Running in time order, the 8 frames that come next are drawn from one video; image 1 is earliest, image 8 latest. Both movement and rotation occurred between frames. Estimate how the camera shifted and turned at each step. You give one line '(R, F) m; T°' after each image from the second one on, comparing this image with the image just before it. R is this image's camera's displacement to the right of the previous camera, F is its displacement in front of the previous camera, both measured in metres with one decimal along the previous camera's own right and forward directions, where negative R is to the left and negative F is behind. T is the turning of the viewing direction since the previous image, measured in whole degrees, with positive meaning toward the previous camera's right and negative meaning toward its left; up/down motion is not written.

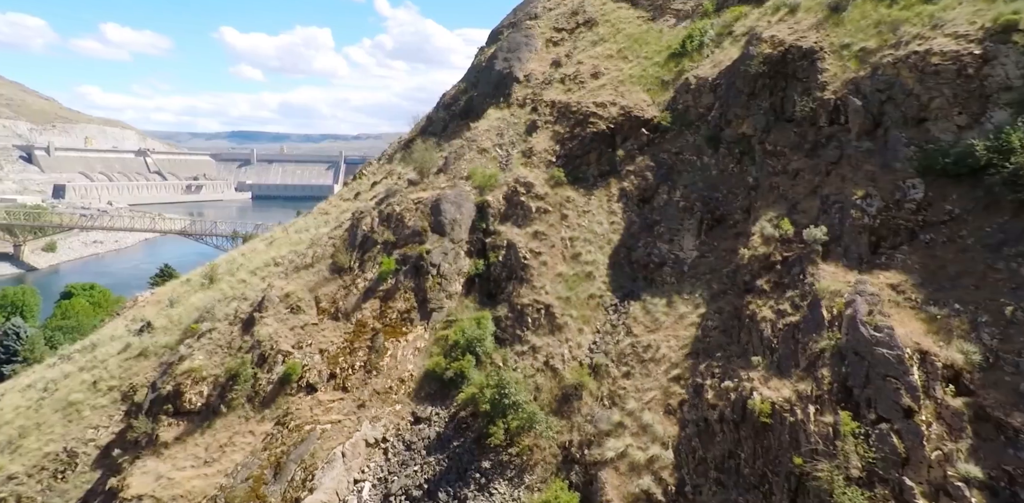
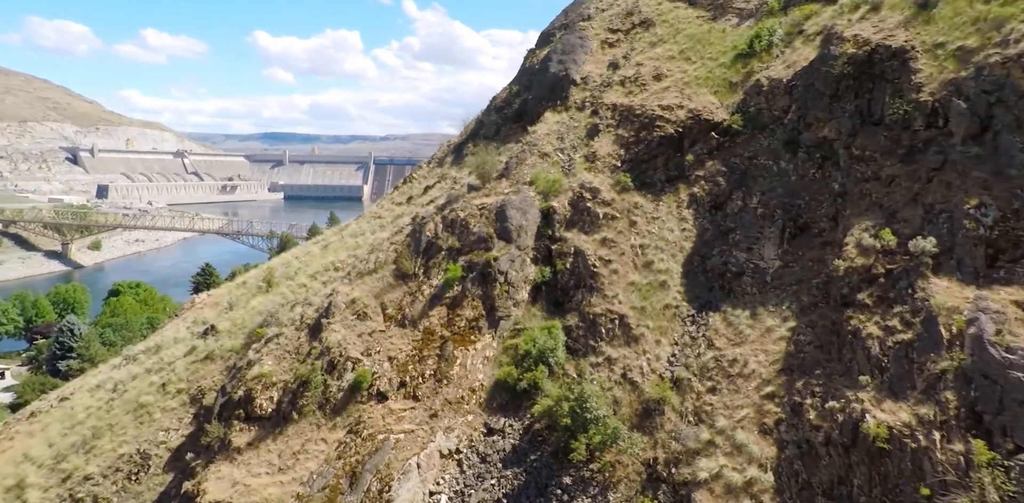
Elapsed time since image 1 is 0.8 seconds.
(-0.6, +0.2) m; -3°
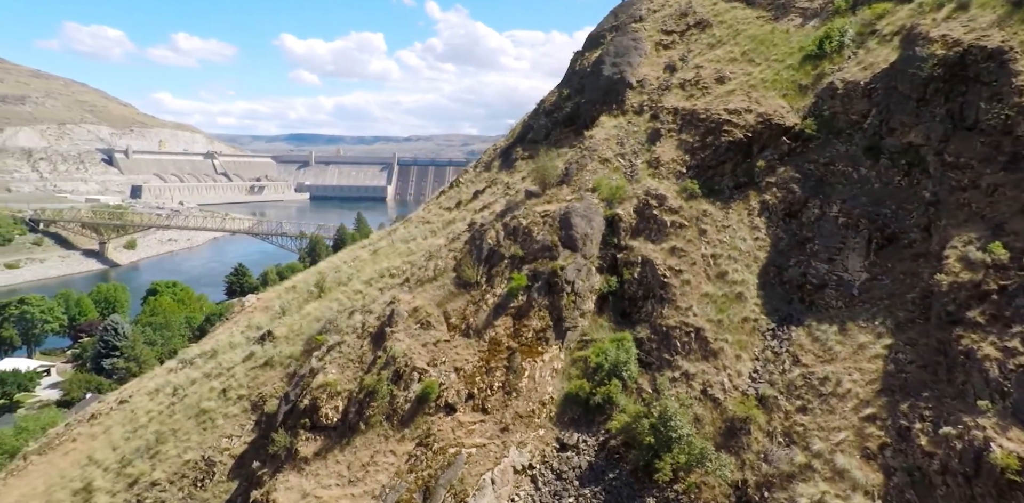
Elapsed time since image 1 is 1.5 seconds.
(-0.6, +0.2) m; -2°
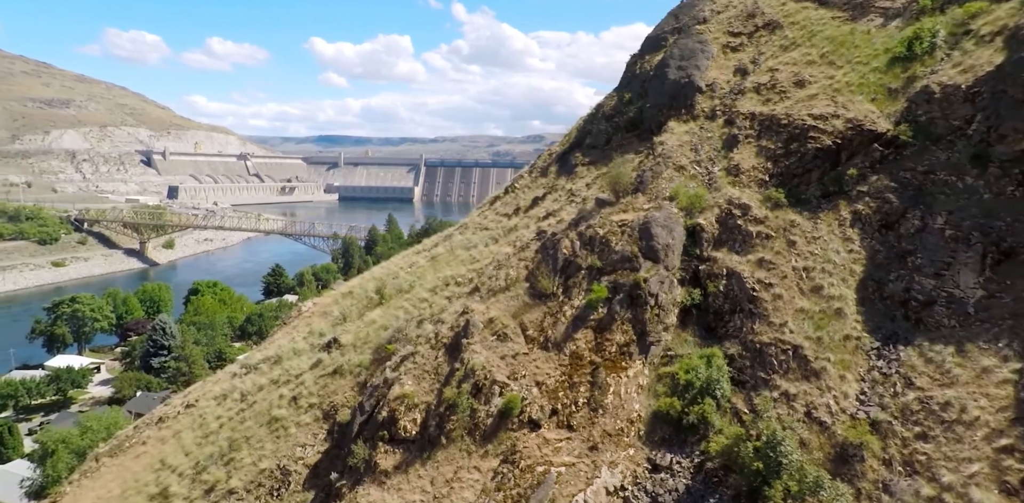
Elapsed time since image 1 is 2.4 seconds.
(-0.8, +0.2) m; -3°
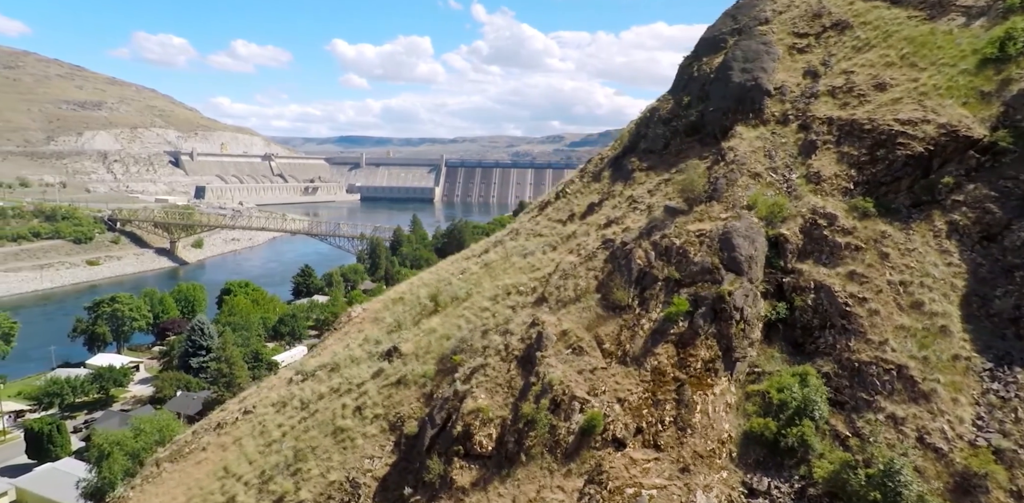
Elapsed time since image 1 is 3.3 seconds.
(-0.8, +0.3) m; -2°
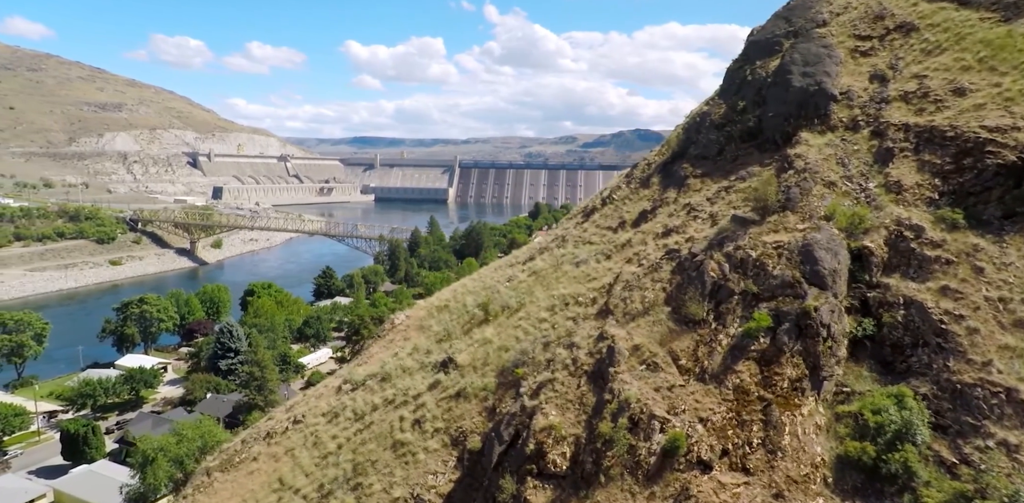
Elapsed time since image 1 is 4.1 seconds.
(-0.9, +0.3) m; -1°
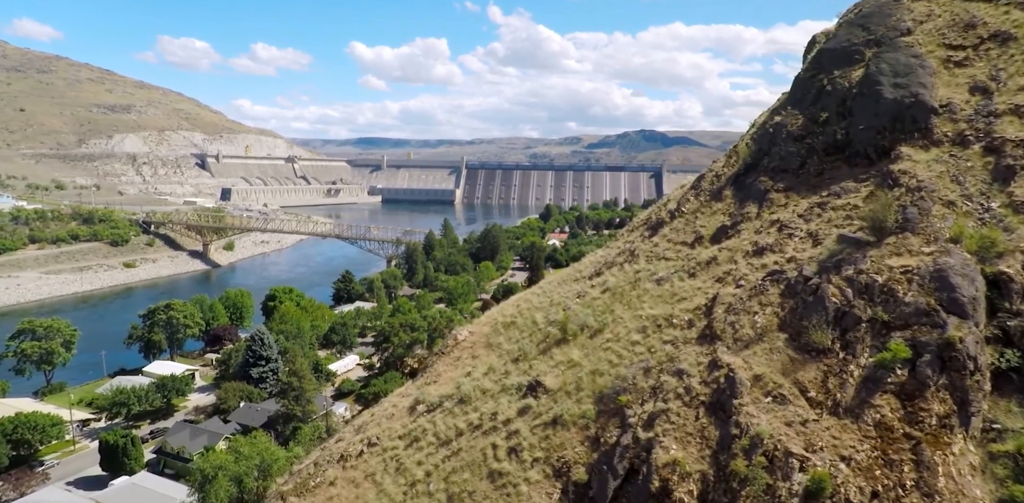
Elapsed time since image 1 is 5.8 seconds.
(-1.6, +0.4) m; -1°
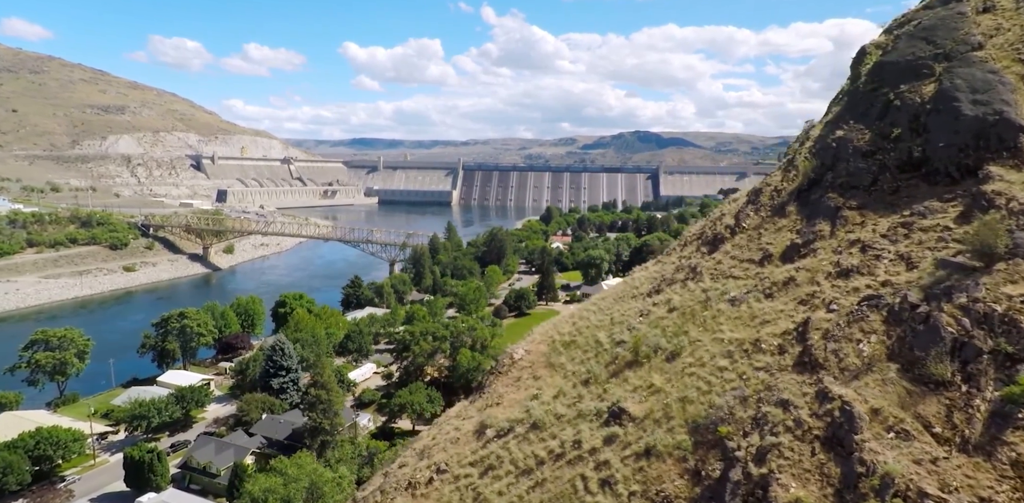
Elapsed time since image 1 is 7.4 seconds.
(-1.6, +0.3) m; 0°
